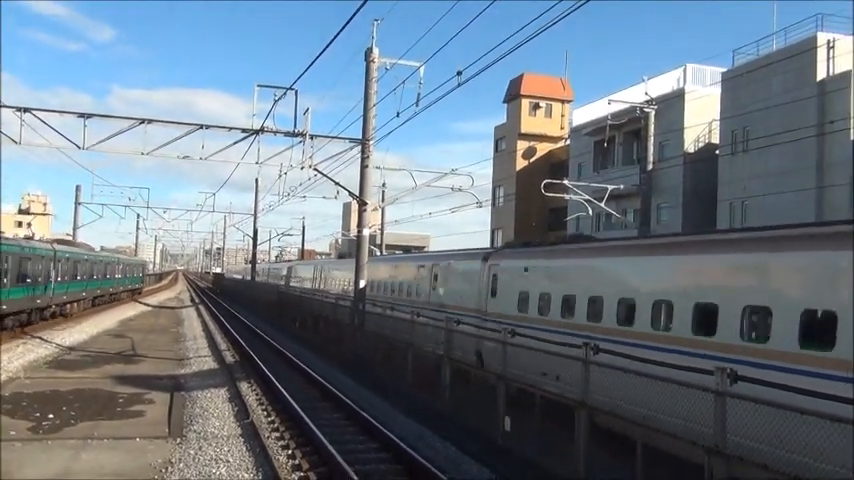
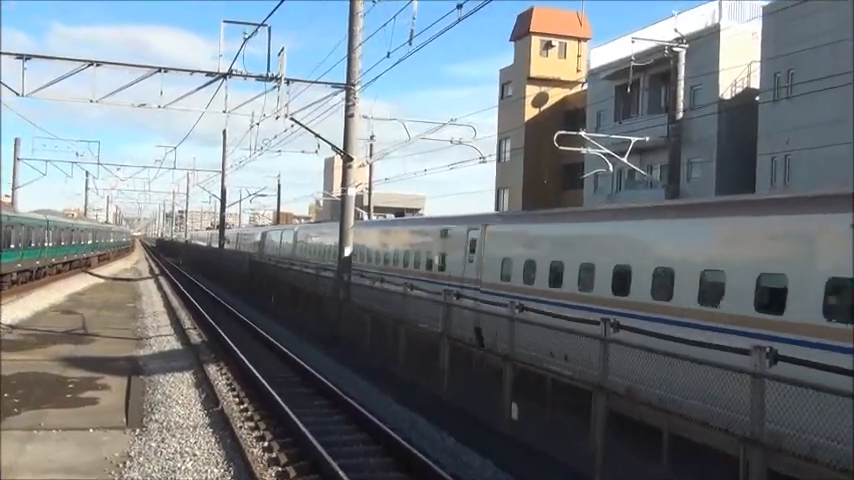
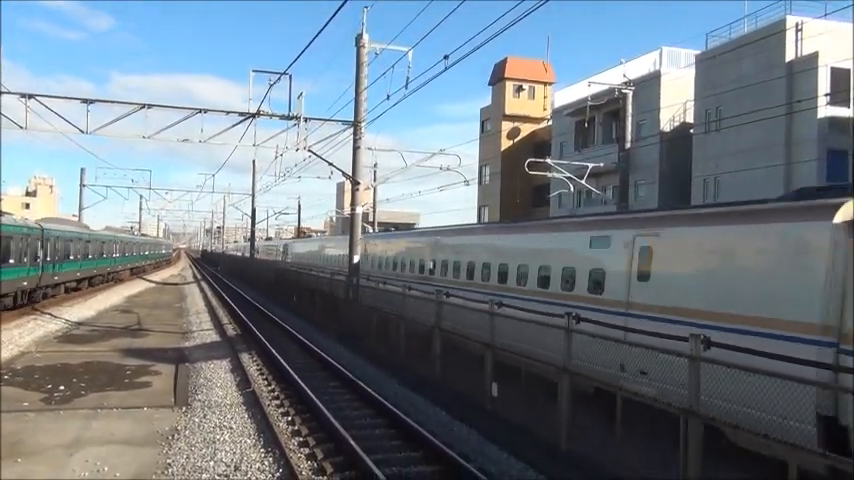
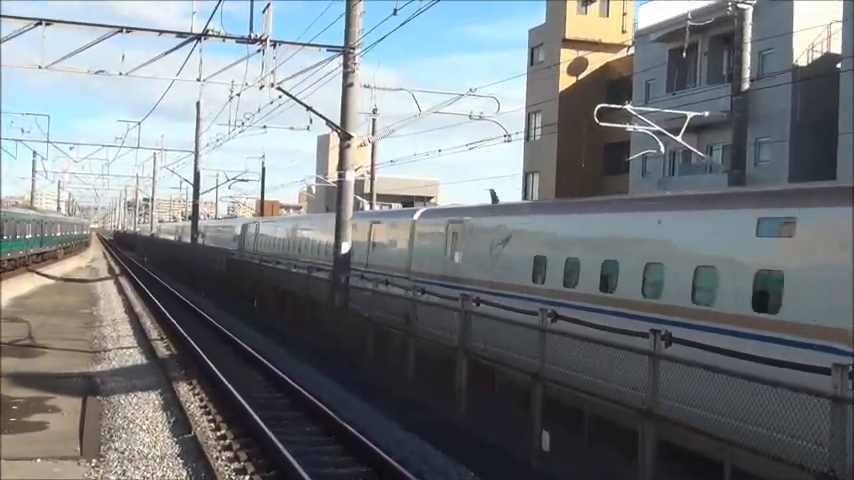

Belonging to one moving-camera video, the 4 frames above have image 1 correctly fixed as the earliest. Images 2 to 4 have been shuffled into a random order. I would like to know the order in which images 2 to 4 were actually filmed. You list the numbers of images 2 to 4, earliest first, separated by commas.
3, 2, 4
